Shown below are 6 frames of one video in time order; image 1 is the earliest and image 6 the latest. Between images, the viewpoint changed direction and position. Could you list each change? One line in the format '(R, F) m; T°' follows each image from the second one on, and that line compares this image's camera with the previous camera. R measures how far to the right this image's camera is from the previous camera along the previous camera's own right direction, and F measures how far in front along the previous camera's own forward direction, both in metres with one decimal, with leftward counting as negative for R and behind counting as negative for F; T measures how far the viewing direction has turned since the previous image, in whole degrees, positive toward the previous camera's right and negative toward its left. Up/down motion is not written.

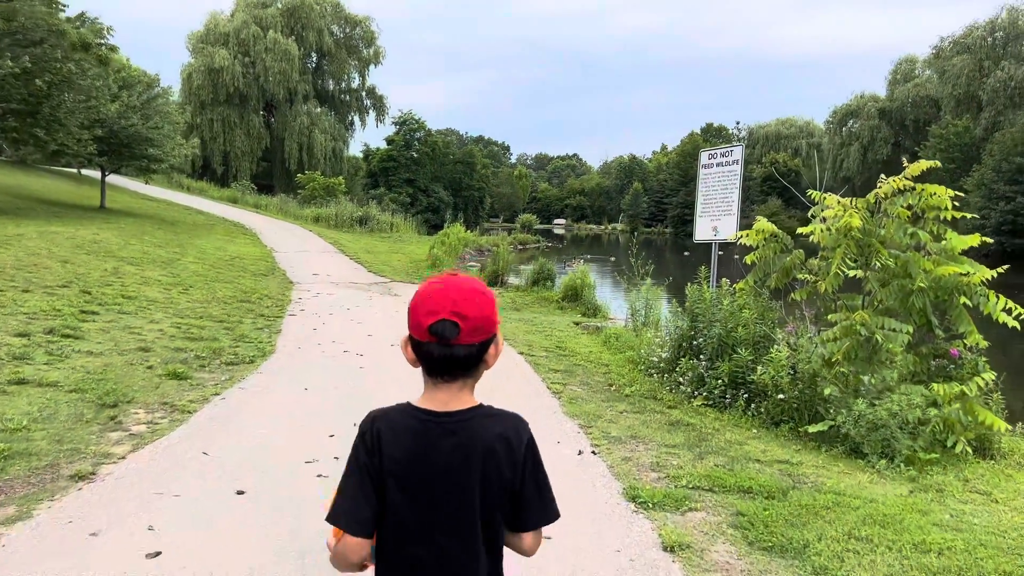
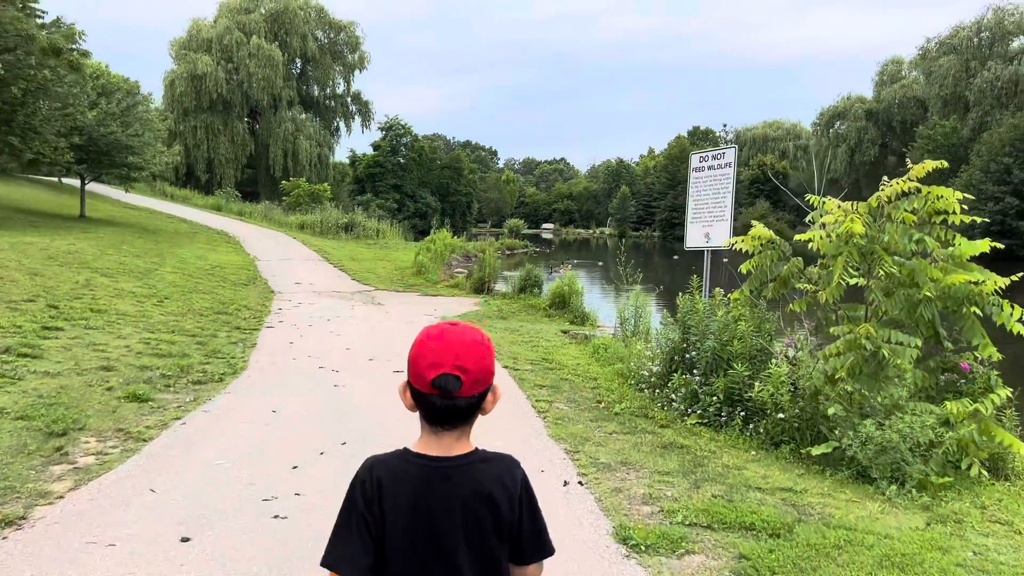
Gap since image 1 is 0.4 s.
(0.0, +0.3) m; +1°
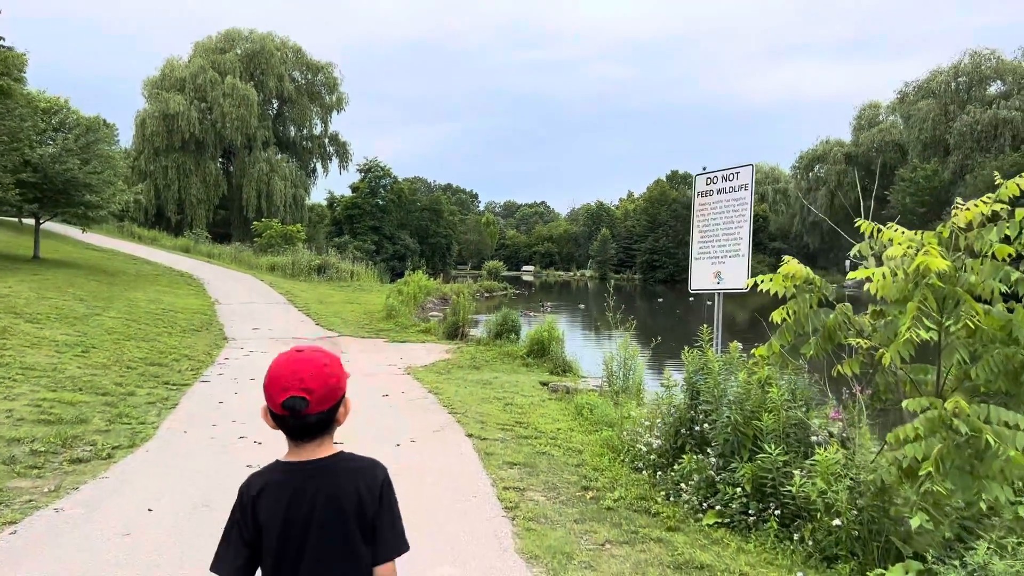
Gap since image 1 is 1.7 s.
(+0.1, +1.0) m; +1°
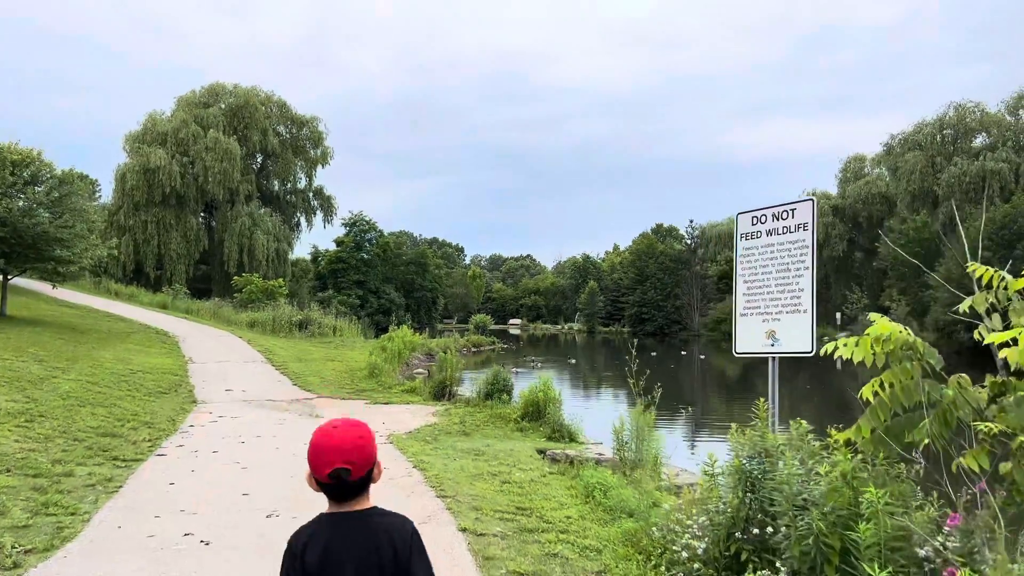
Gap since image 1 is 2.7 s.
(-0.1, +0.7) m; +1°
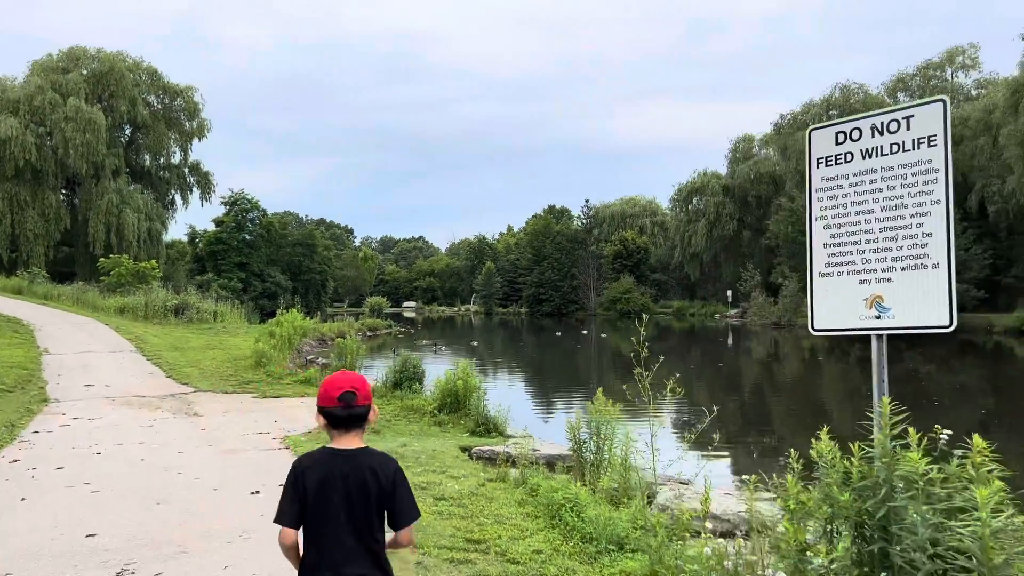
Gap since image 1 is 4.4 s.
(-0.2, +1.1) m; +8°
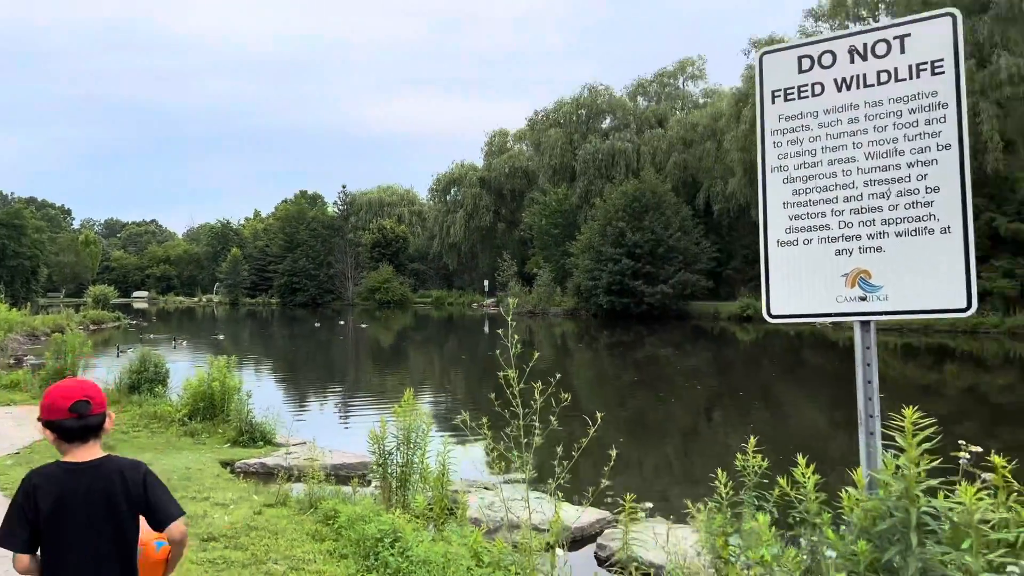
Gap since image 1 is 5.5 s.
(-0.2, +0.8) m; +17°
